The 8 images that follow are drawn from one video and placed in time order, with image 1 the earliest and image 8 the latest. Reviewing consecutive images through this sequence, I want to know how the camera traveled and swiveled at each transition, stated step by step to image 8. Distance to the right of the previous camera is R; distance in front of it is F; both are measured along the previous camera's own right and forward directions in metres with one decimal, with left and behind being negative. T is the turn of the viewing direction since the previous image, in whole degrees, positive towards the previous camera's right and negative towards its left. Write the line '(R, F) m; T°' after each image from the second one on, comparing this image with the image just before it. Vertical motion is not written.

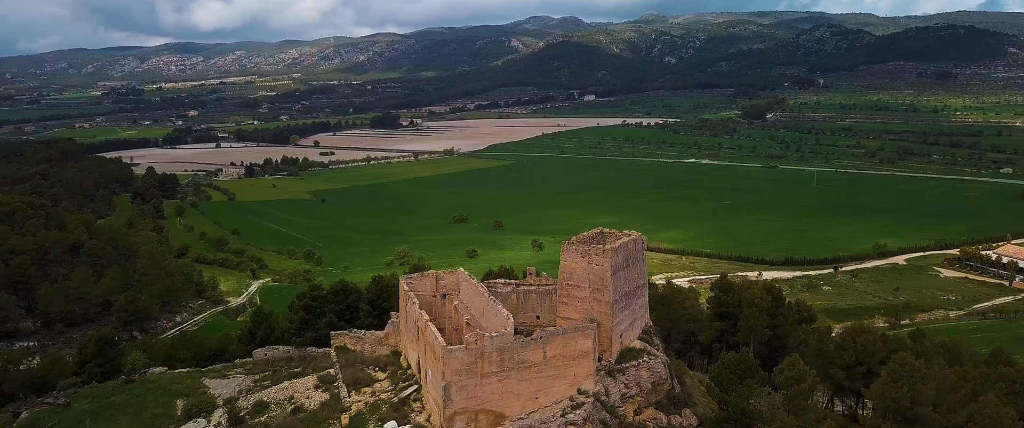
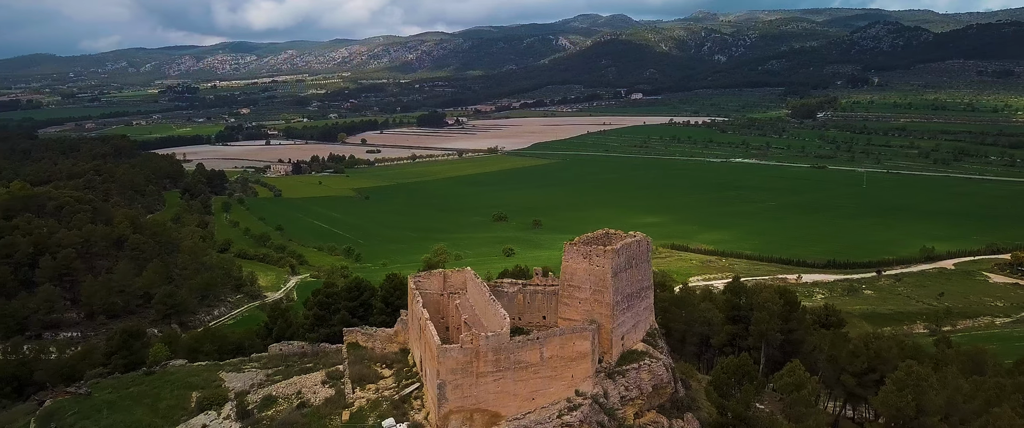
(+0.8, 0.0) m; -3°
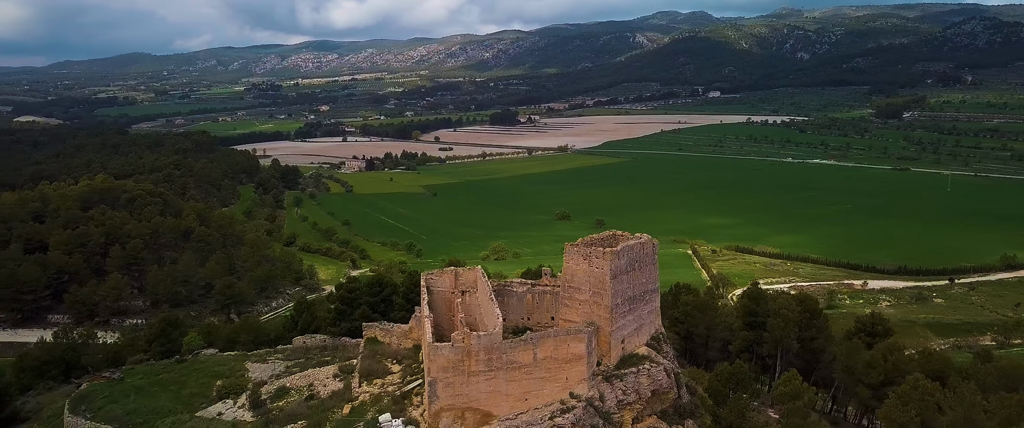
(+1.2, +0.1) m; -5°
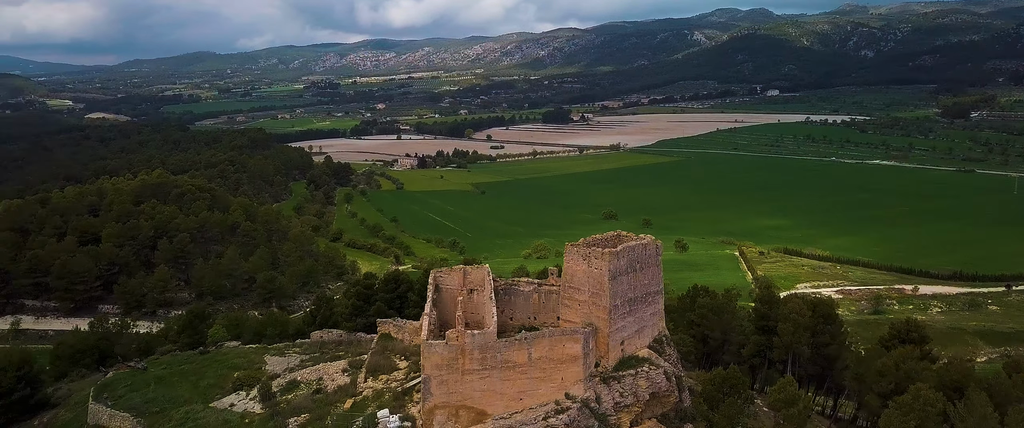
(+0.9, 0.0) m; -4°
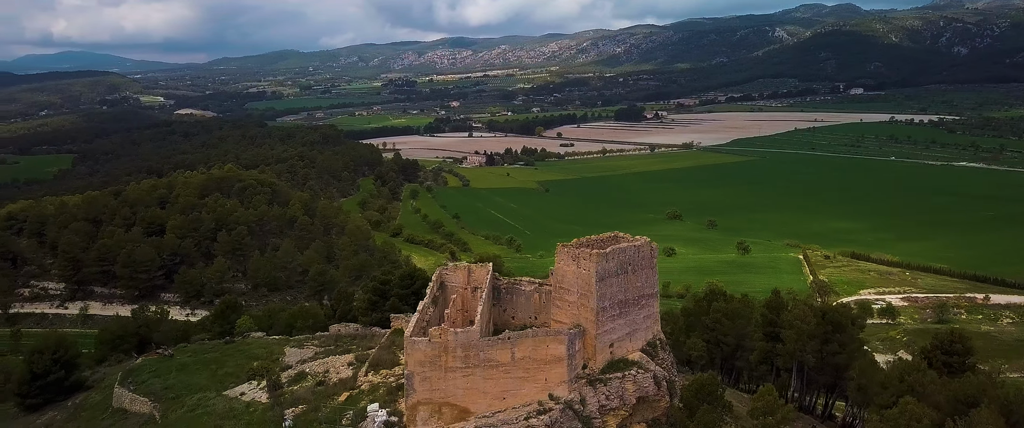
(+1.4, +0.1) m; -5°
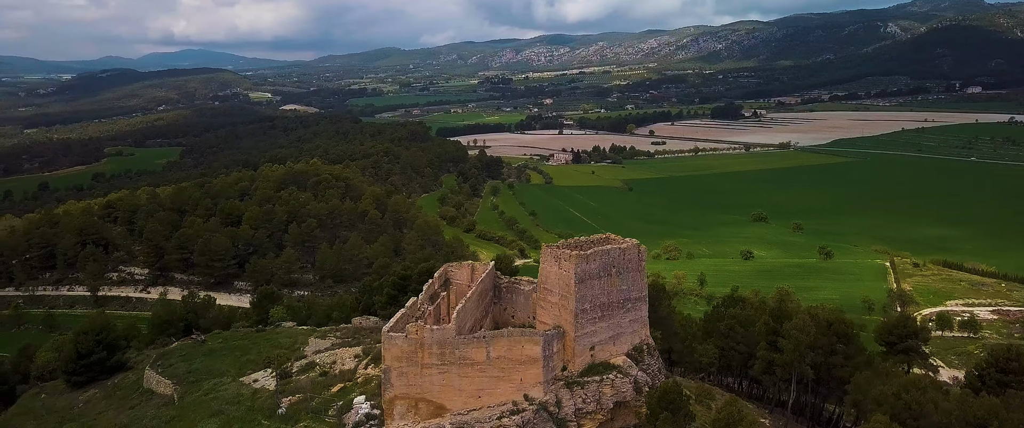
(+1.8, +0.1) m; -7°
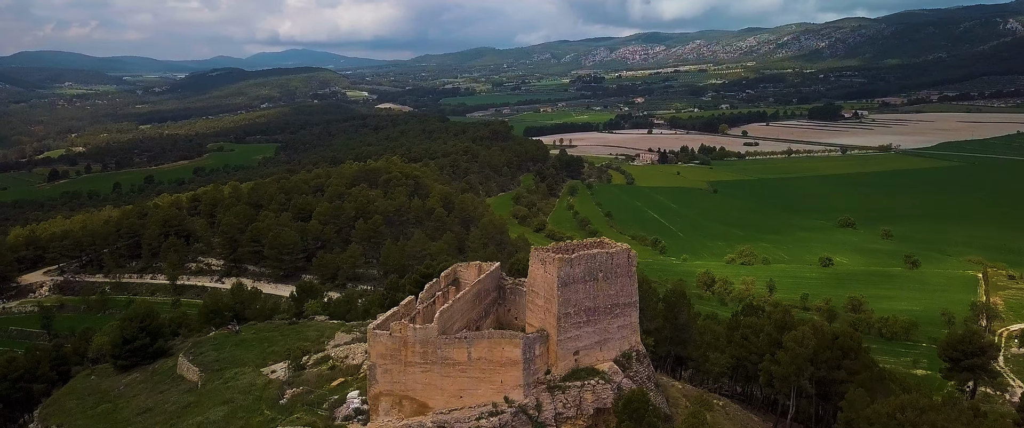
(+1.7, +0.1) m; -7°
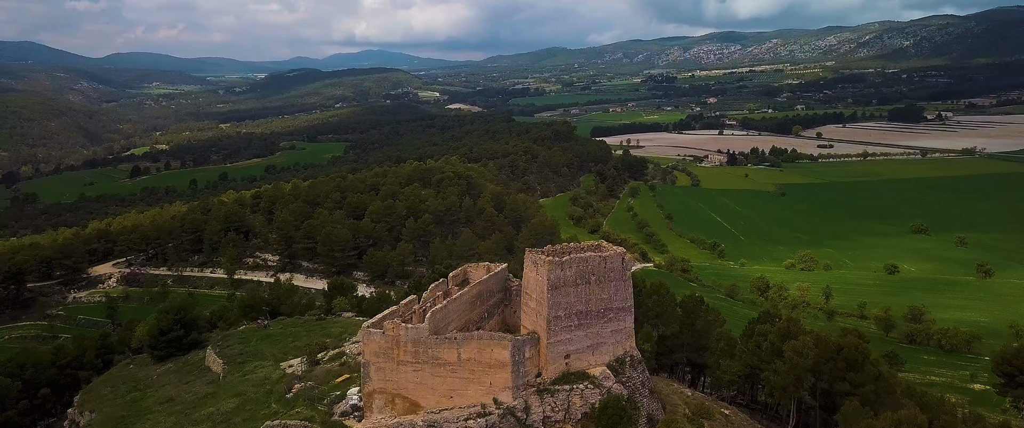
(+1.2, +0.1) m; -5°
